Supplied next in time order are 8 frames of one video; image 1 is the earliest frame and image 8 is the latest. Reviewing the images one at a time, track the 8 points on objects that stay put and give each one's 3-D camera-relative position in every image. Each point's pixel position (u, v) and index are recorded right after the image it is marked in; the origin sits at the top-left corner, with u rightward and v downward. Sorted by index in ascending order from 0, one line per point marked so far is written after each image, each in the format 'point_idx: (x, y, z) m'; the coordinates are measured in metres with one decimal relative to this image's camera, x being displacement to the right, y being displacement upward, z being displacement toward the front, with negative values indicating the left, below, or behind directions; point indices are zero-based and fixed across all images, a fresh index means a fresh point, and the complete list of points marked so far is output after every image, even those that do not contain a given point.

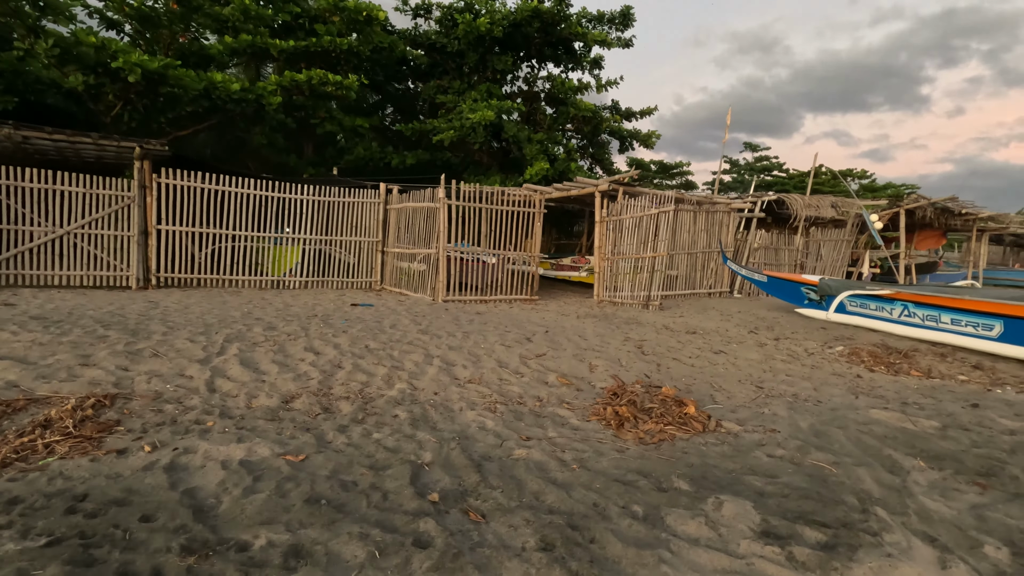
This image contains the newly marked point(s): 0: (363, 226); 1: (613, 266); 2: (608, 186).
0: (-2.9, +1.2, +10.1) m
1: (+1.8, +0.4, +9.8) m
2: (+1.7, +1.9, +9.7) m
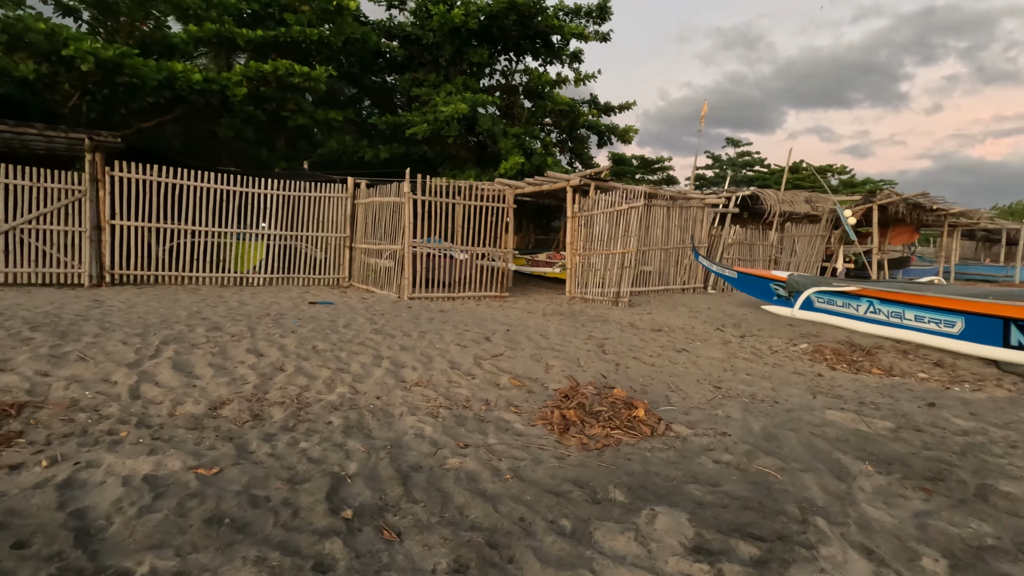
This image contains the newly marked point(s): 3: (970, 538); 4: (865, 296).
0: (-3.4, +1.2, +9.9) m
1: (+1.3, +0.5, +9.6) m
2: (+1.2, +1.9, +9.6) m
3: (+2.0, -1.1, +2.3) m
4: (+4.3, -0.1, +6.5) m
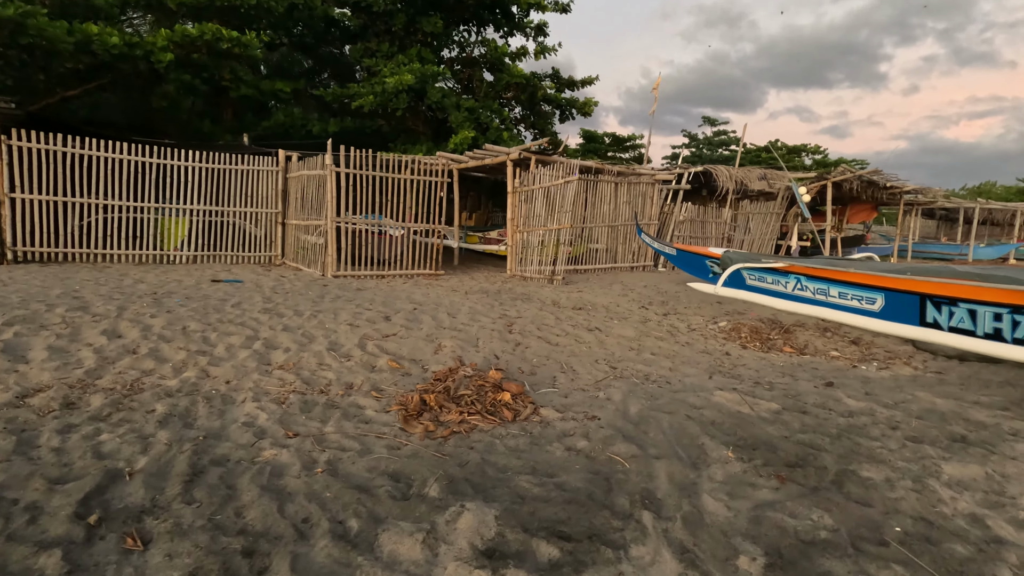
0: (-4.5, +1.6, +9.4) m
1: (+0.2, +0.9, +9.4) m
2: (+0.1, +2.3, +9.2) m
3: (+1.1, -1.0, +2.1) m
4: (+3.3, +0.2, +6.4) m
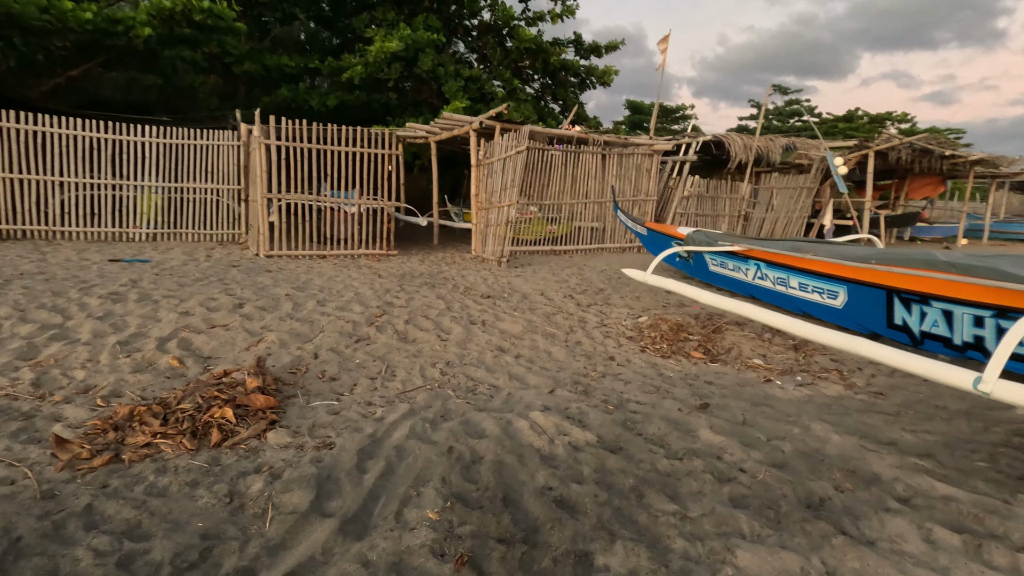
0: (-5.0, +2.0, +9.2) m
1: (-0.4, +1.2, +8.6) m
2: (-0.5, +2.6, +8.4) m
3: (-0.3, -1.0, +1.4) m
4: (+2.4, +0.3, +5.3) m
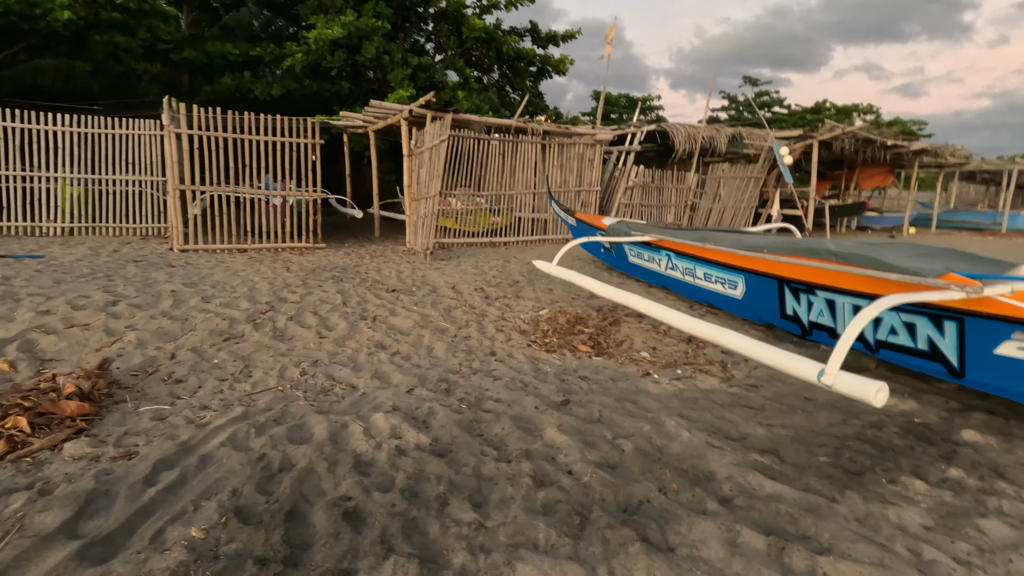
0: (-6.0, +2.1, +8.8) m
1: (-1.4, +1.3, +8.4) m
2: (-1.5, +2.7, +8.2) m
3: (-1.1, -1.0, +1.2) m
4: (+1.5, +0.4, +5.2) m
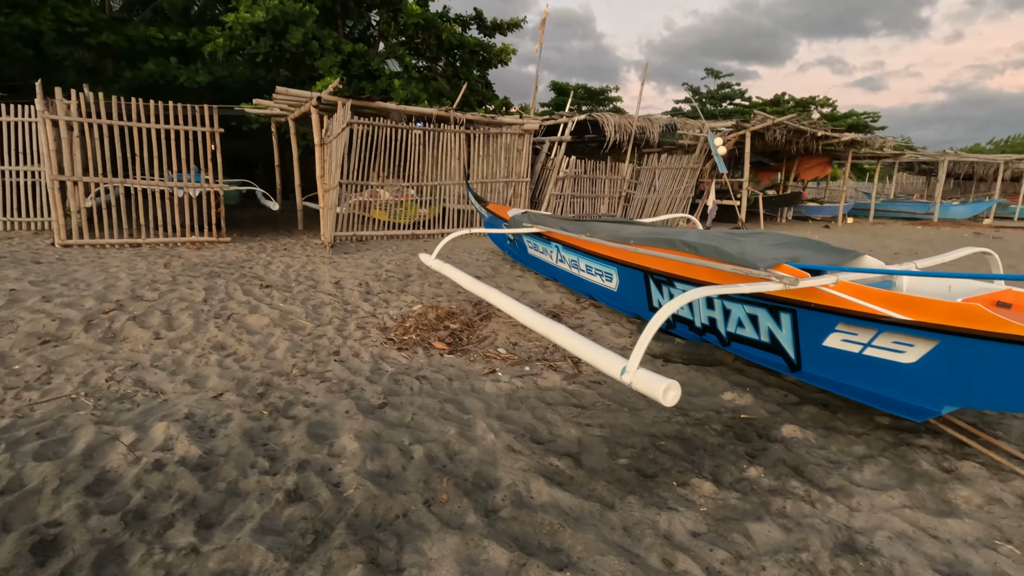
0: (-7.3, +2.1, +8.2) m
1: (-2.7, +1.3, +8.1) m
2: (-2.8, +2.8, +7.9) m
3: (-1.9, -1.0, +1.0) m
4: (+0.4, +0.5, +5.1) m
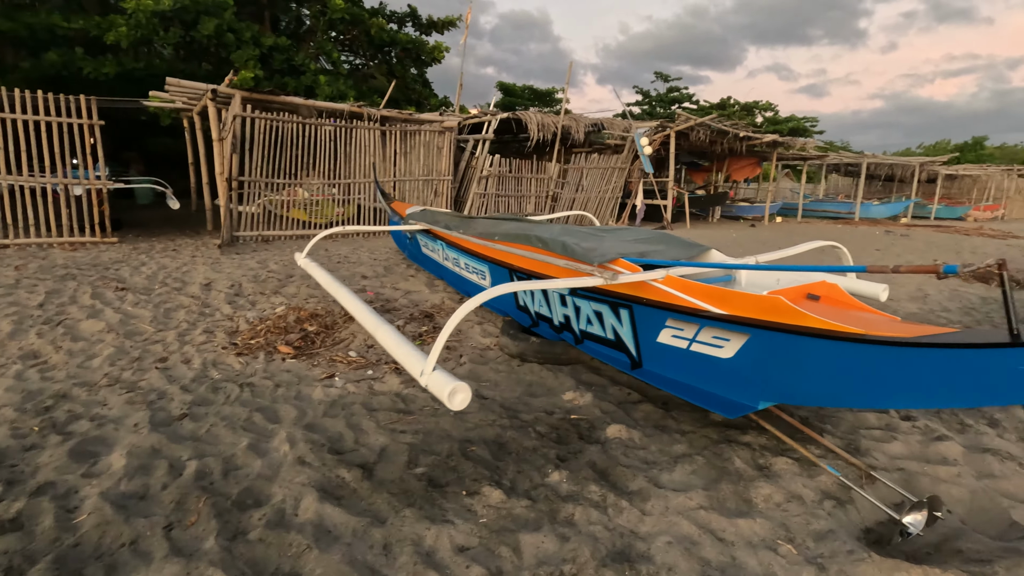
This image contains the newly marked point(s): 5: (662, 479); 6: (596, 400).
0: (-8.6, +2.0, +7.5) m
1: (-4.0, +1.3, +7.7) m
2: (-4.1, +2.7, +7.5) m
3: (-2.7, -1.0, +0.6) m
4: (-0.7, +0.5, +4.9) m
5: (+0.6, -0.8, +2.2) m
6: (+0.5, -0.6, +2.9) m
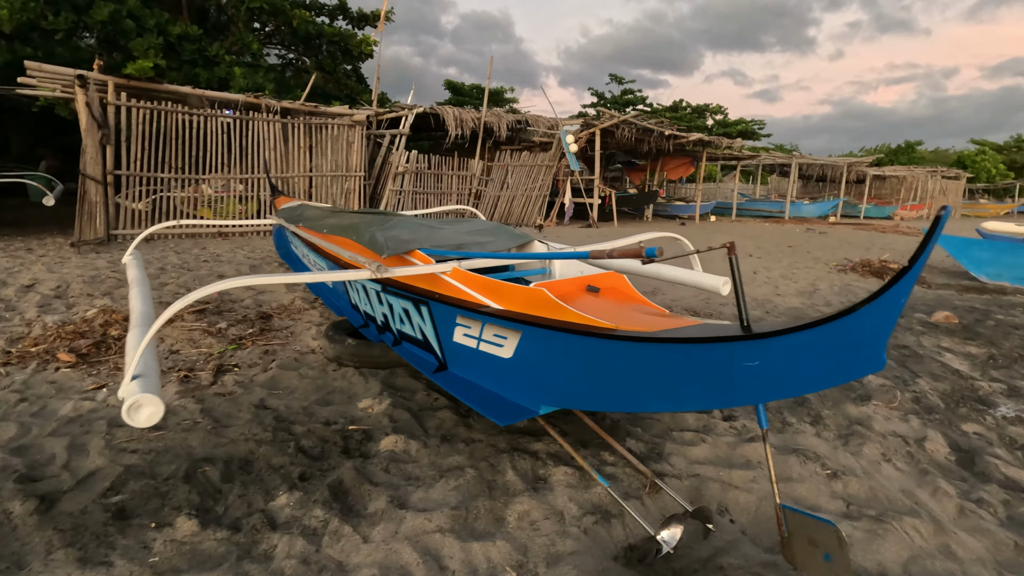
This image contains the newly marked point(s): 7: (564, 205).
0: (-10.0, +1.9, +6.6) m
1: (-5.3, +1.3, +7.1) m
2: (-5.4, +2.7, +6.9) m
3: (-3.5, -1.0, +0.1) m
4: (-1.9, +0.5, +4.5) m
5: (-0.4, -0.8, +2.0) m
6: (-0.6, -0.6, +2.6) m
7: (+1.1, +1.9, +12.1) m
